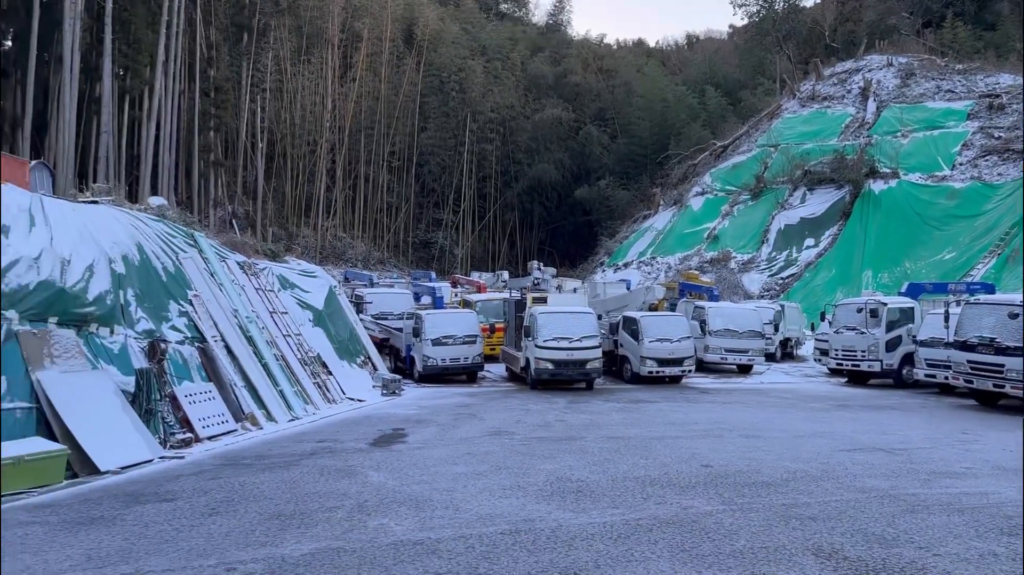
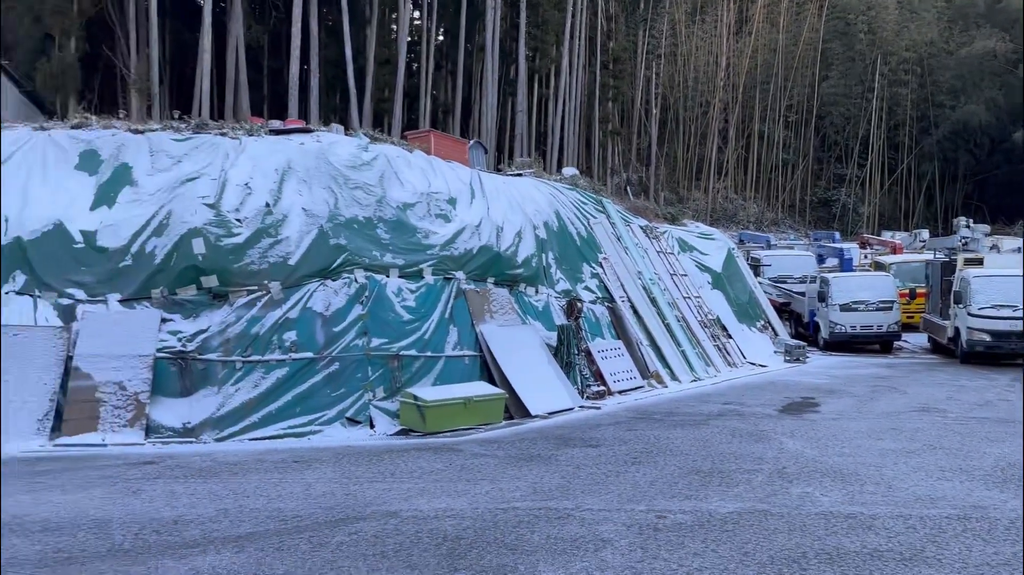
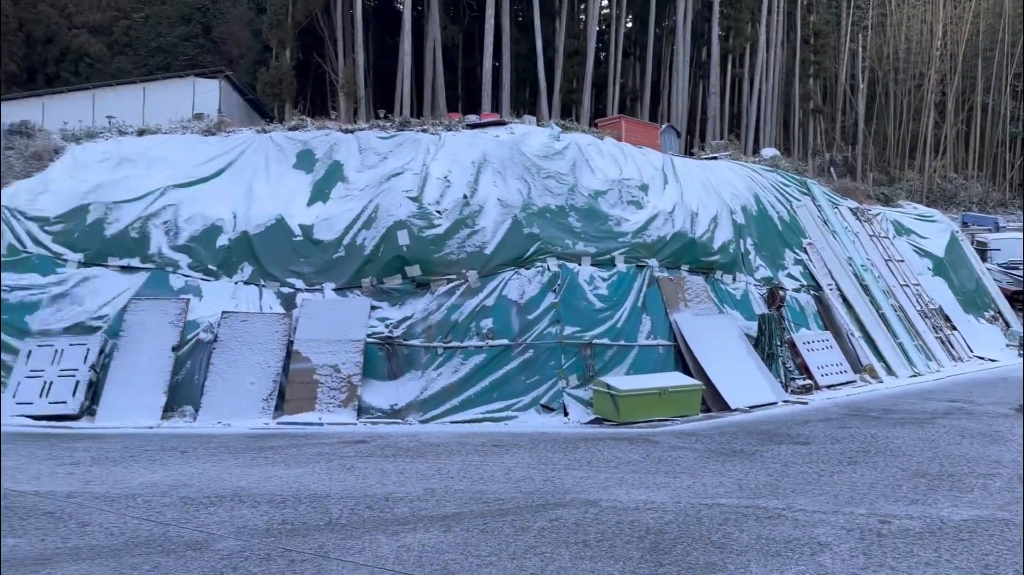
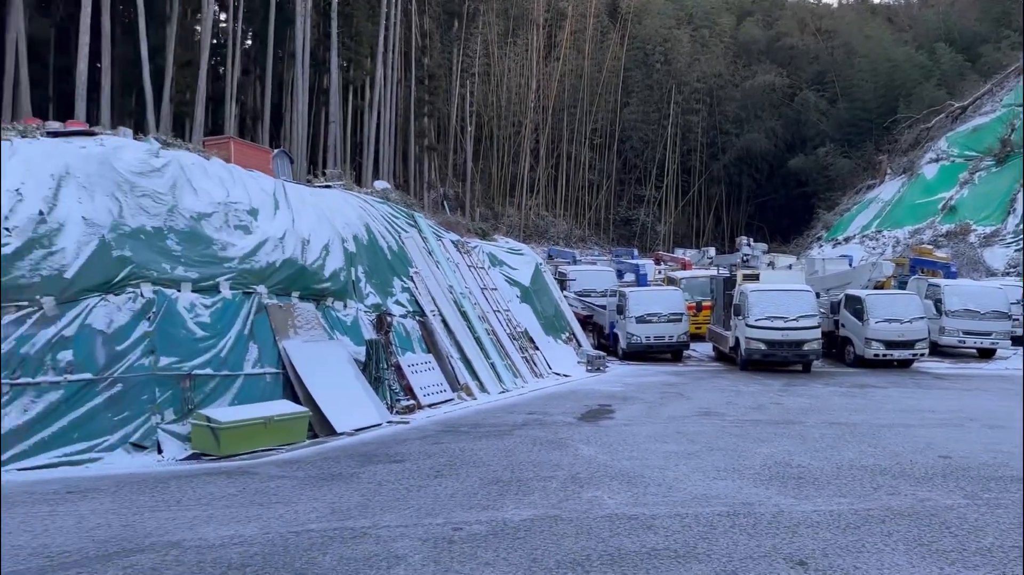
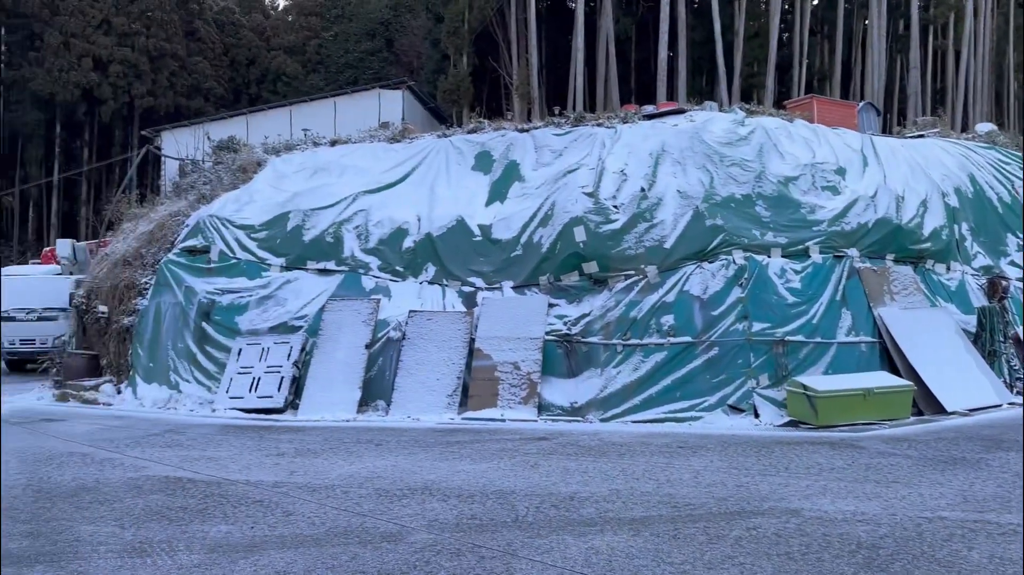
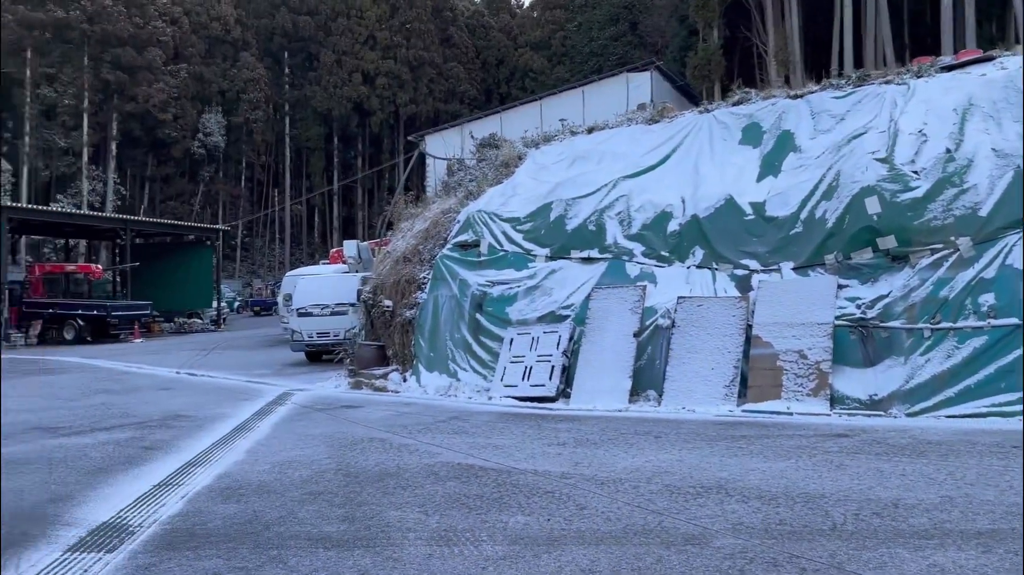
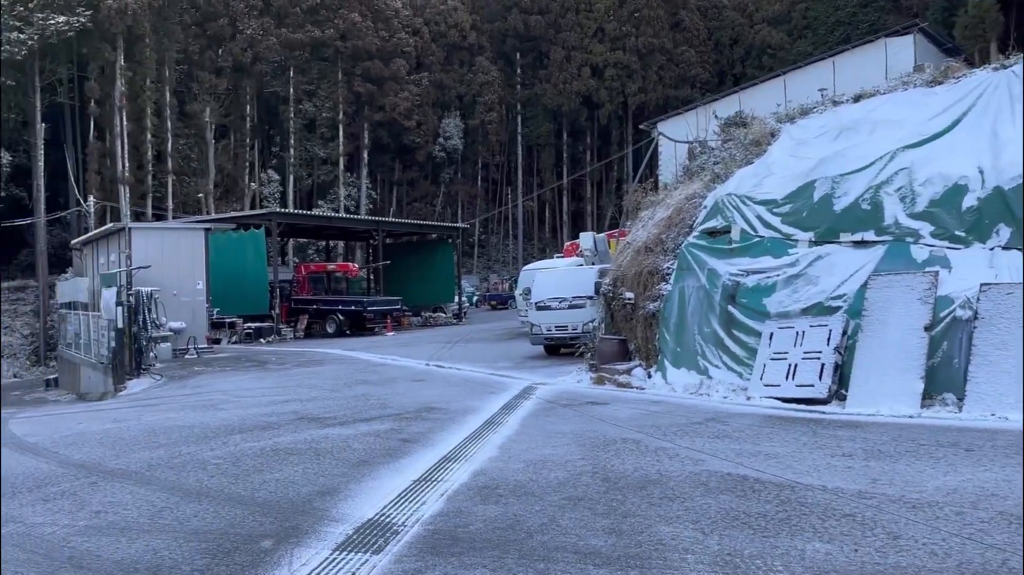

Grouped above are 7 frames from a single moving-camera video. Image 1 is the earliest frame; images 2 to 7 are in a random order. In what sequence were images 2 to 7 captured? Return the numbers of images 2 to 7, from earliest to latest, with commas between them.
4, 2, 3, 5, 6, 7
